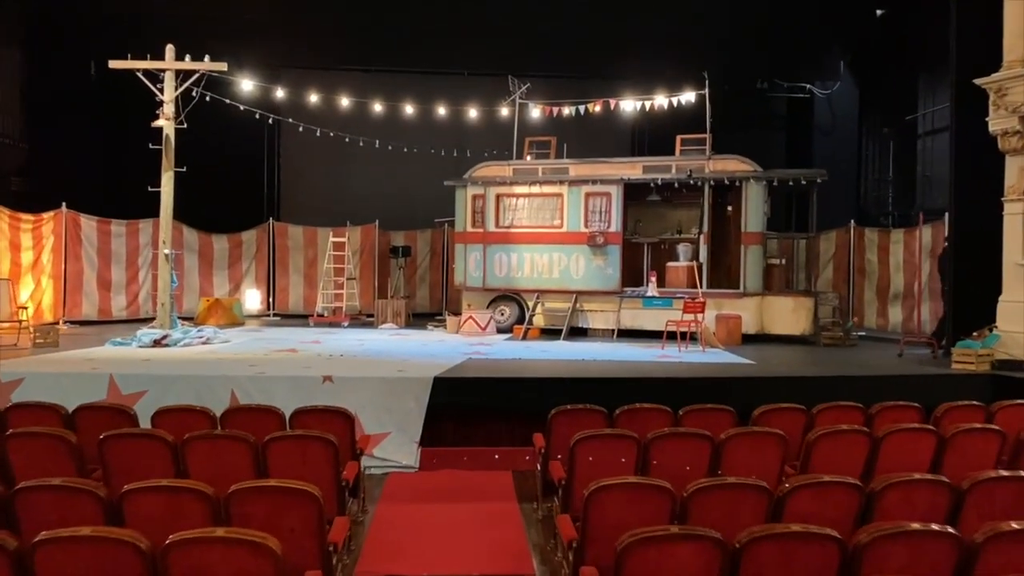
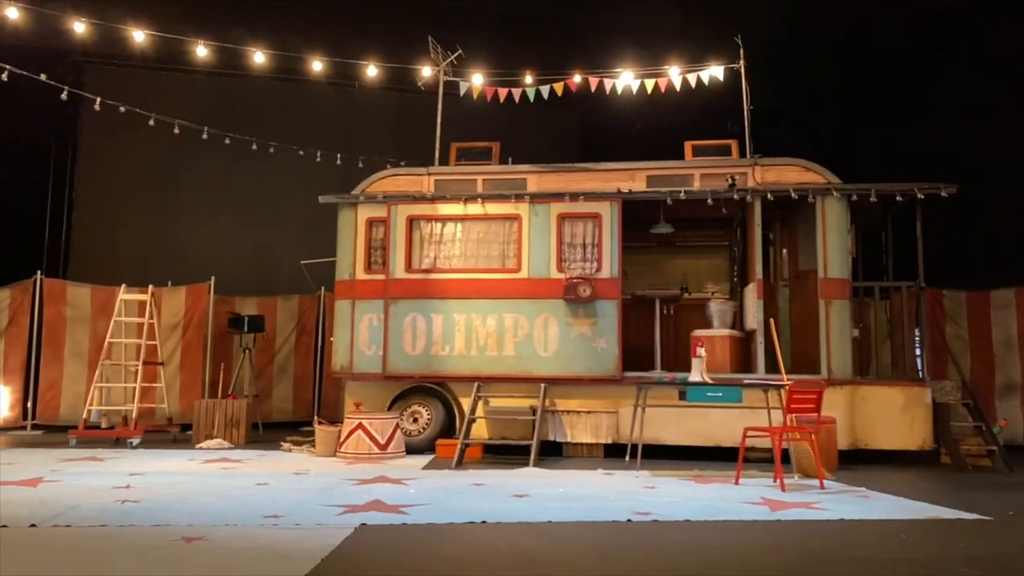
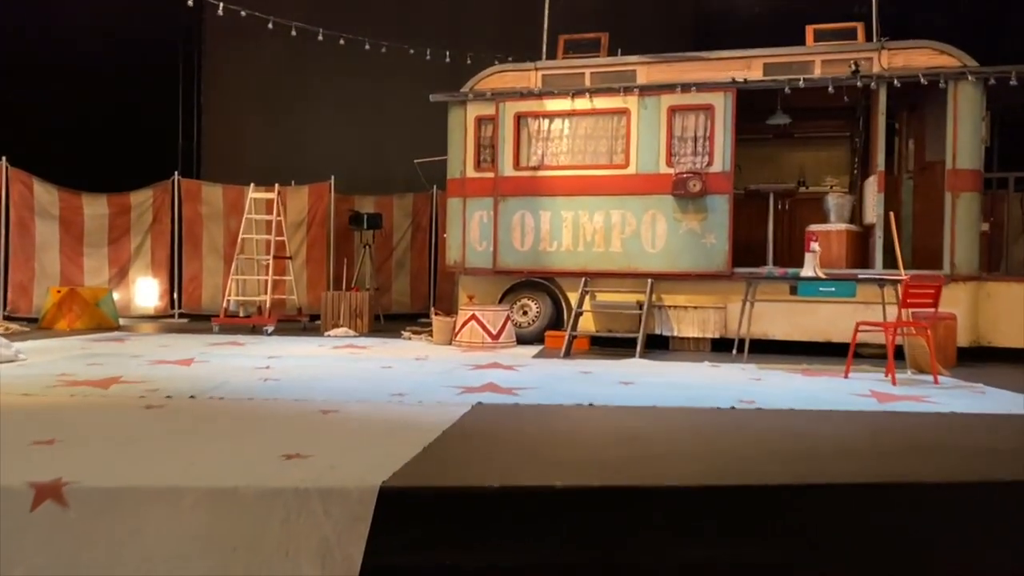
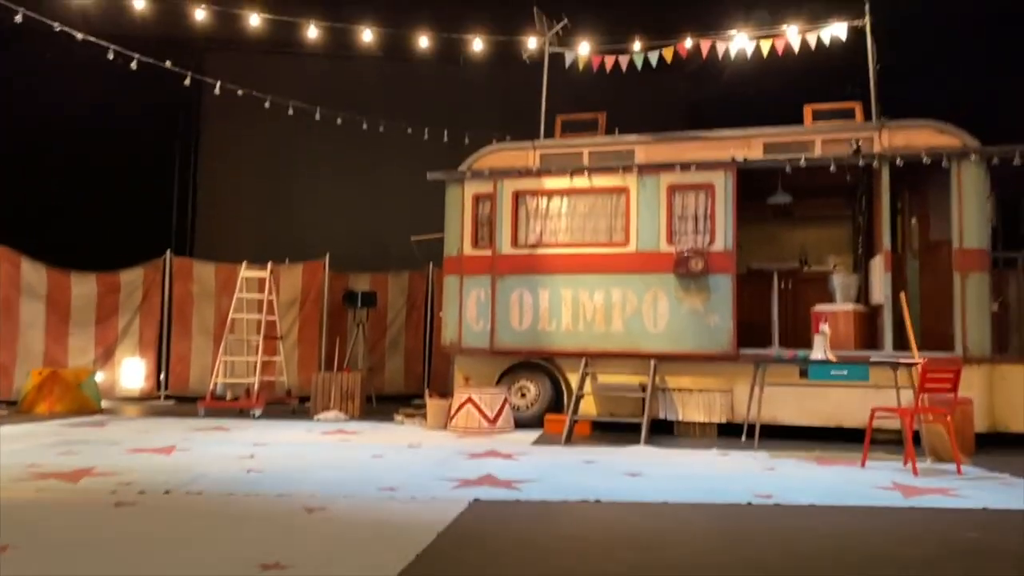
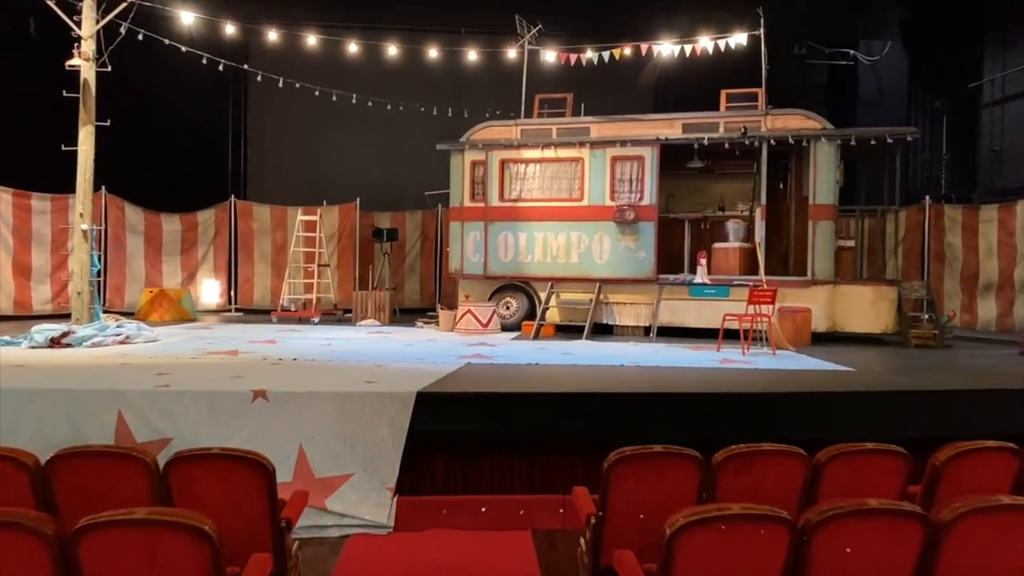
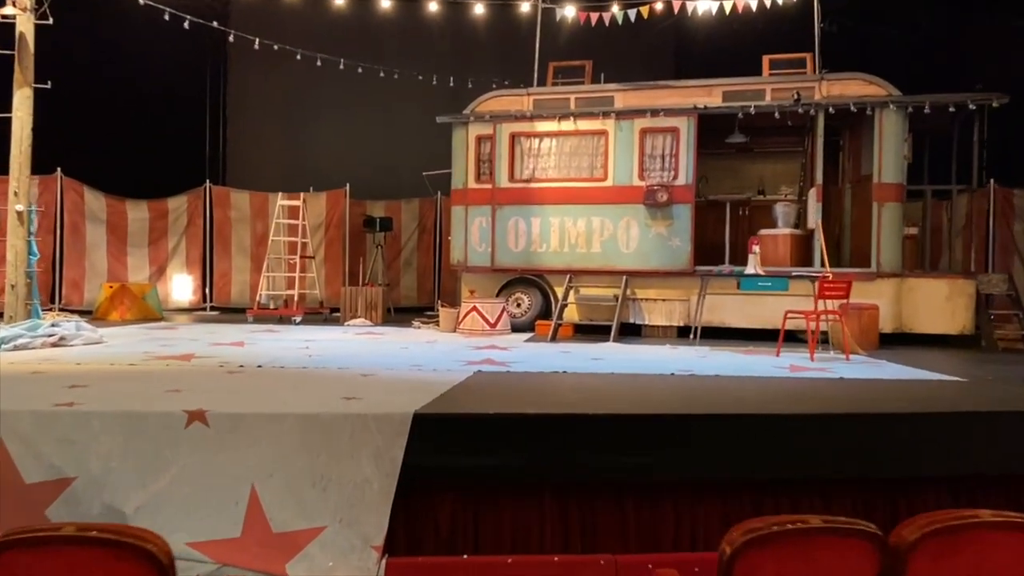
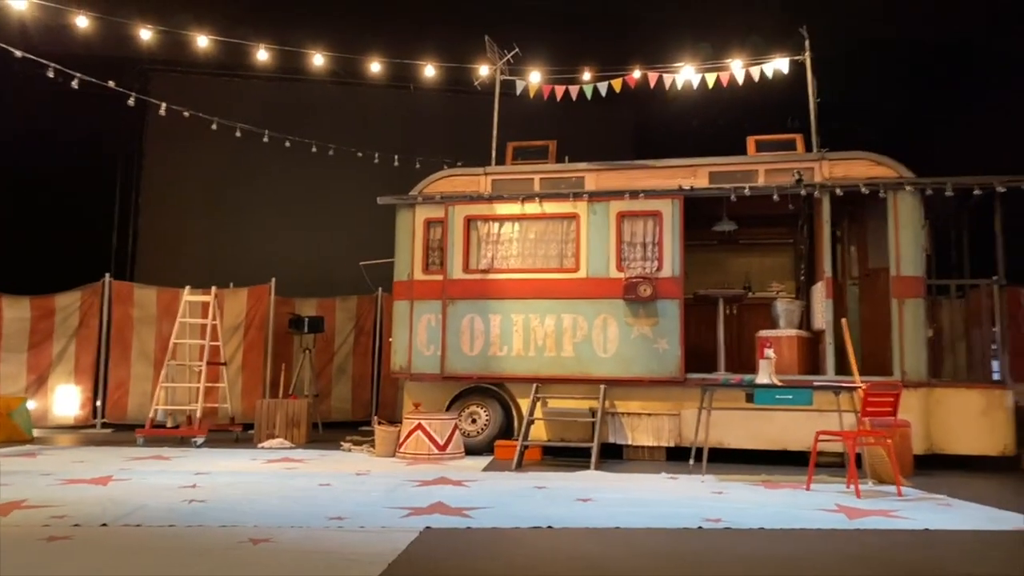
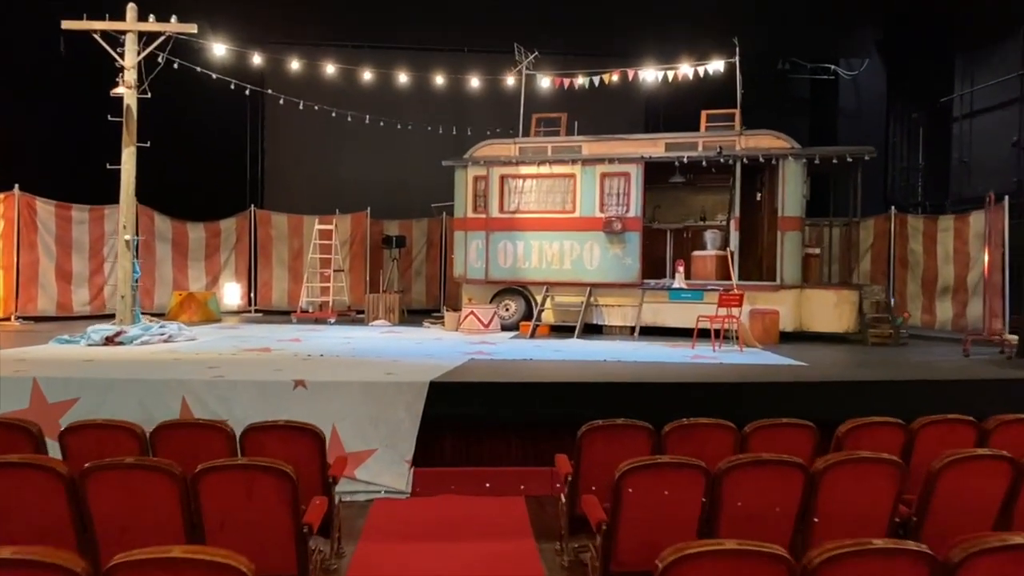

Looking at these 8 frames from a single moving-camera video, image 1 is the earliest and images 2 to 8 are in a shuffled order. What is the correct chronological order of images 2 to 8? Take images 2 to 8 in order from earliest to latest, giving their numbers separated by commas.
8, 5, 6, 3, 4, 7, 2
